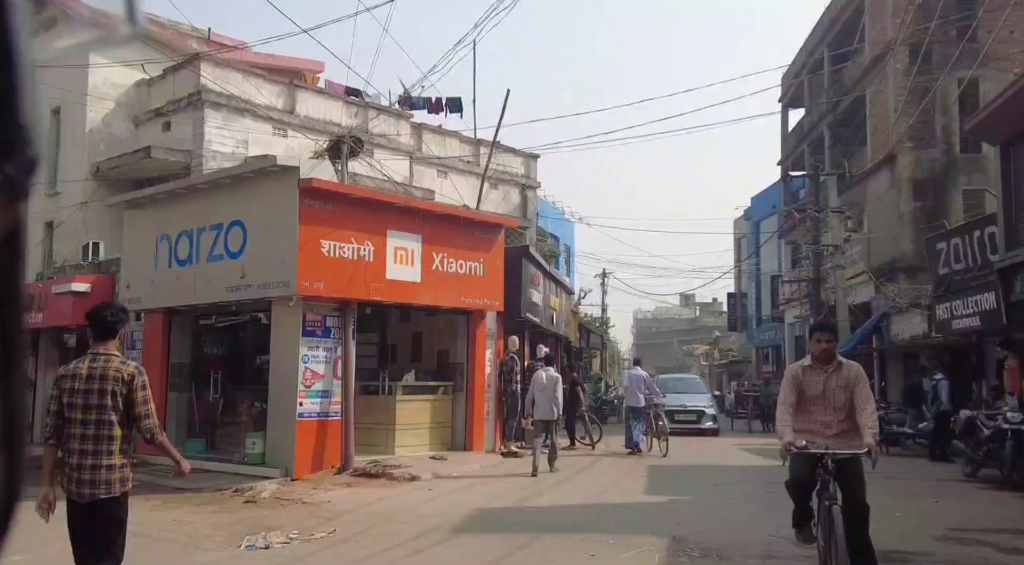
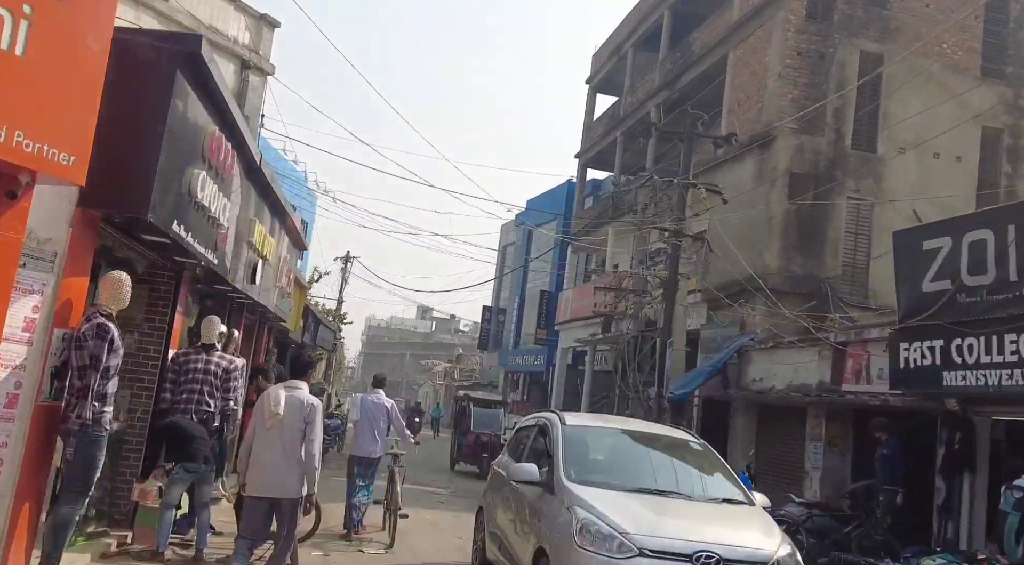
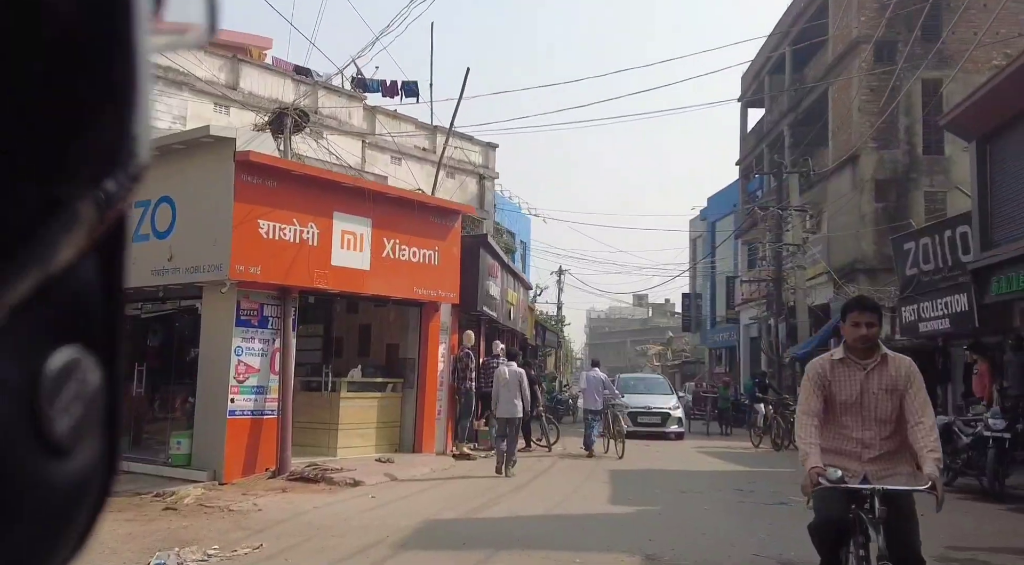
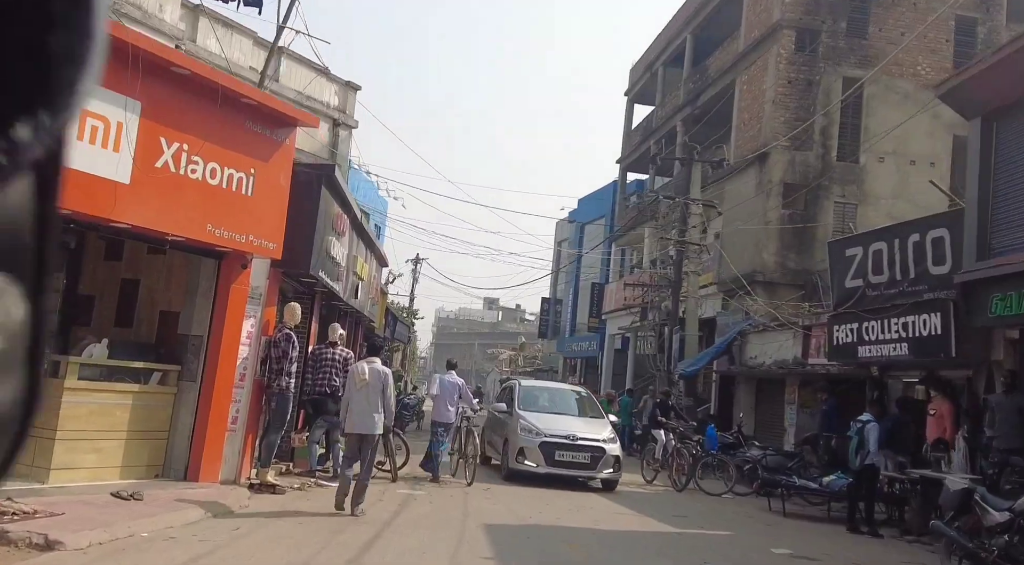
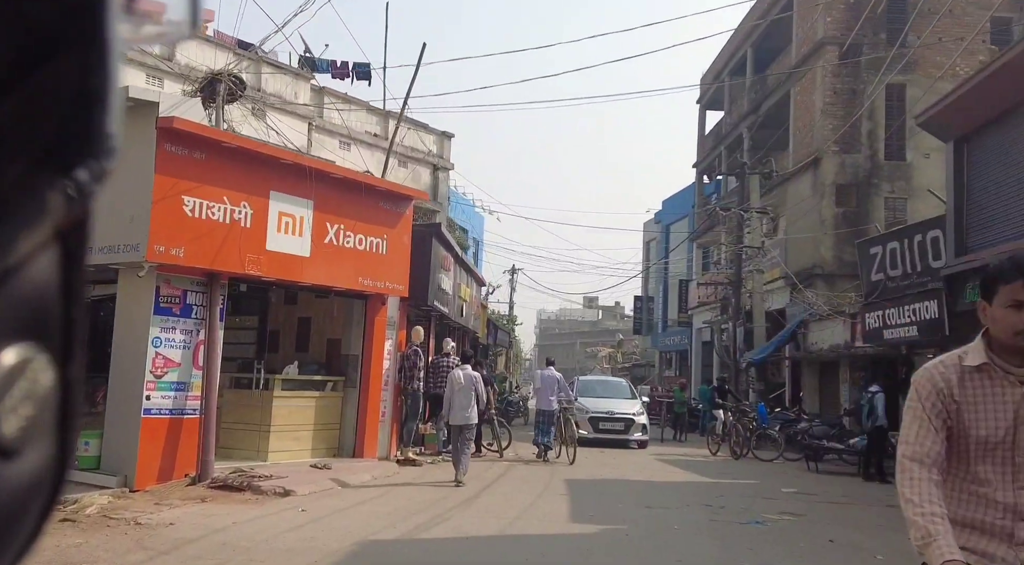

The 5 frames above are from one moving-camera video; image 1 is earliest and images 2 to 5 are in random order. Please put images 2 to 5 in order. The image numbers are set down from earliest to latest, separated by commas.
3, 5, 4, 2
